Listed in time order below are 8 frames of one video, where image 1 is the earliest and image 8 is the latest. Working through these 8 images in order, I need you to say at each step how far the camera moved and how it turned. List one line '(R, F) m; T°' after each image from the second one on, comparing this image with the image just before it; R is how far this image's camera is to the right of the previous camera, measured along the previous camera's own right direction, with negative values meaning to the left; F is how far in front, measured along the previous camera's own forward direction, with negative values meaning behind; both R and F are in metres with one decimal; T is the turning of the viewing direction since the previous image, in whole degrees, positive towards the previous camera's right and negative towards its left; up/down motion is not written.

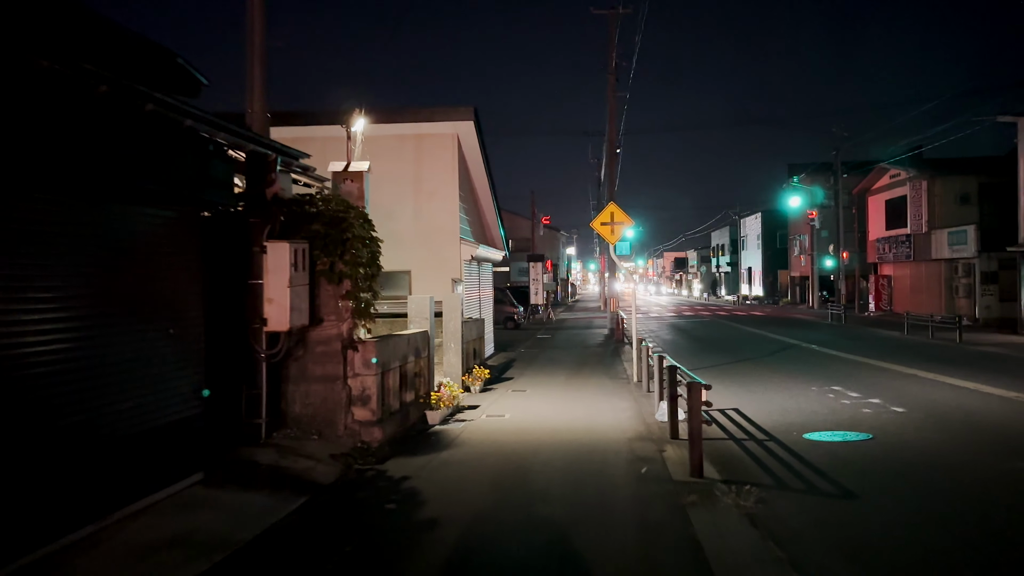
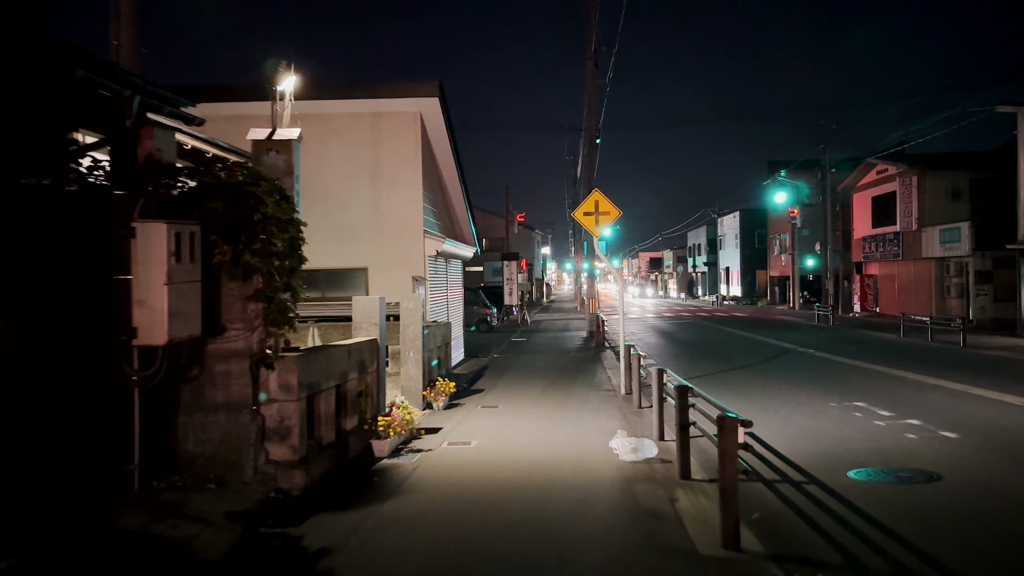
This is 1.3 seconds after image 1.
(+0.1, +1.9) m; +2°
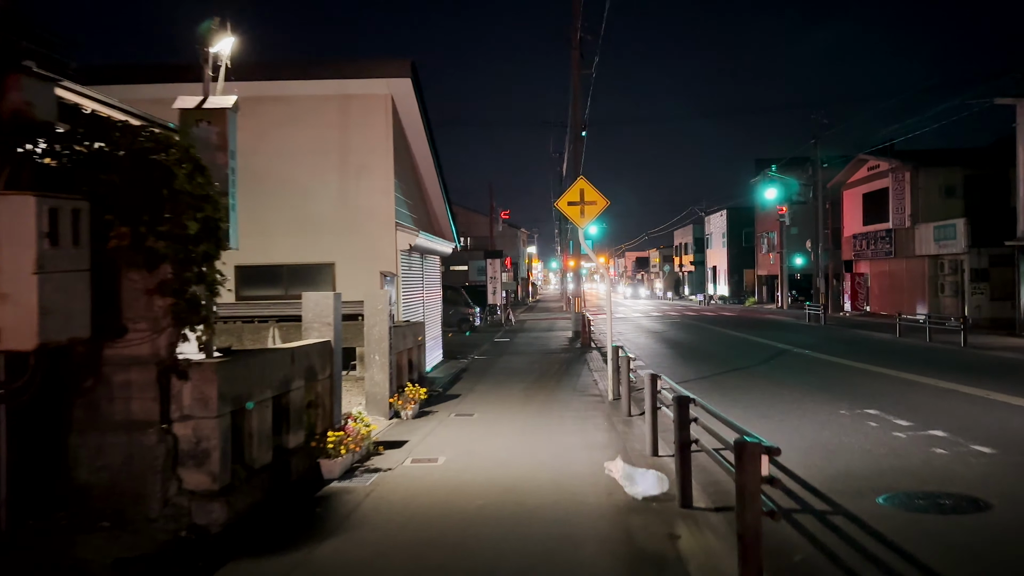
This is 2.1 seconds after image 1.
(+0.1, +1.1) m; +1°
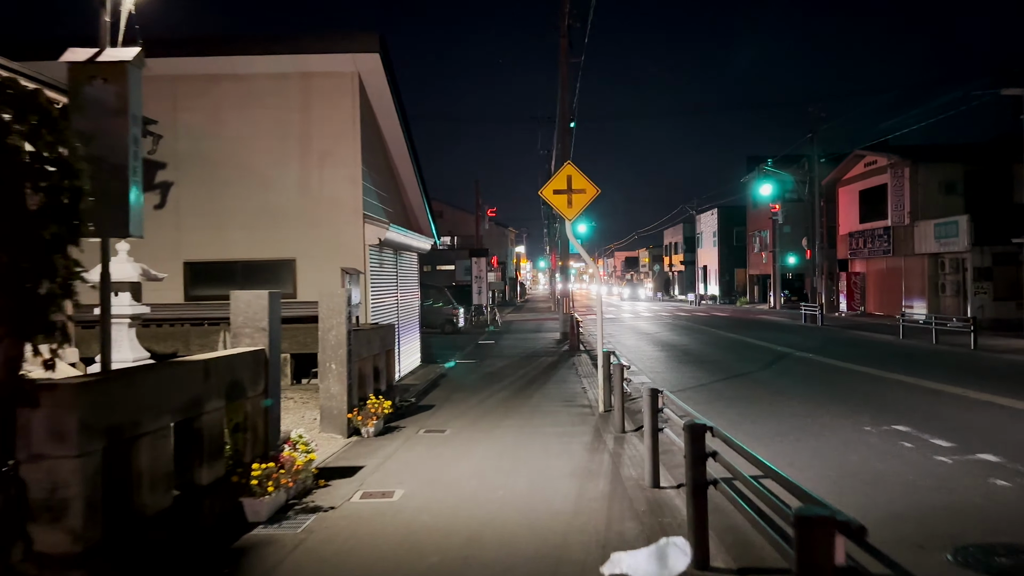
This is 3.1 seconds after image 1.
(+0.1, +1.3) m; +1°
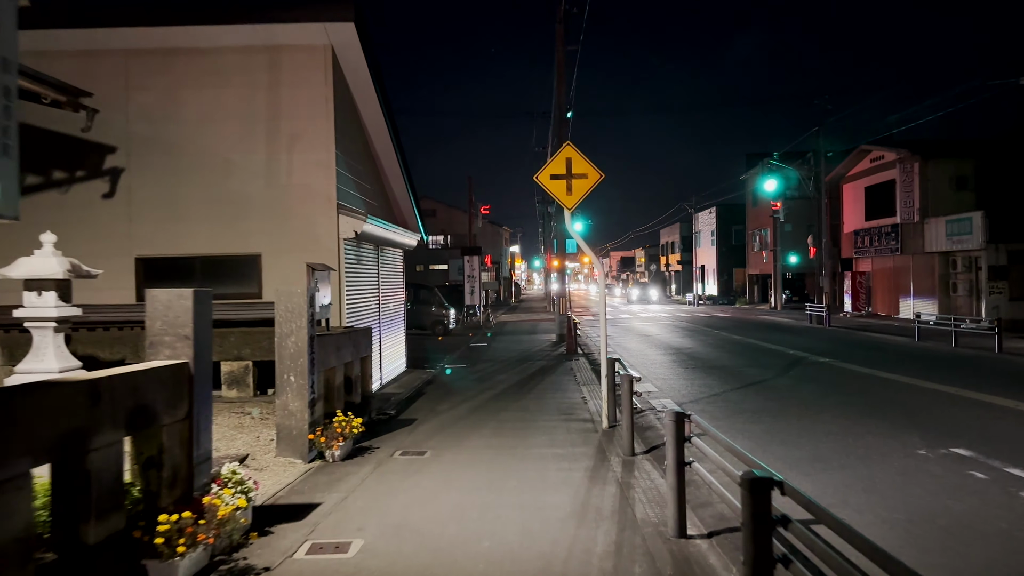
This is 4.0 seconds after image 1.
(0.0, +1.3) m; 0°
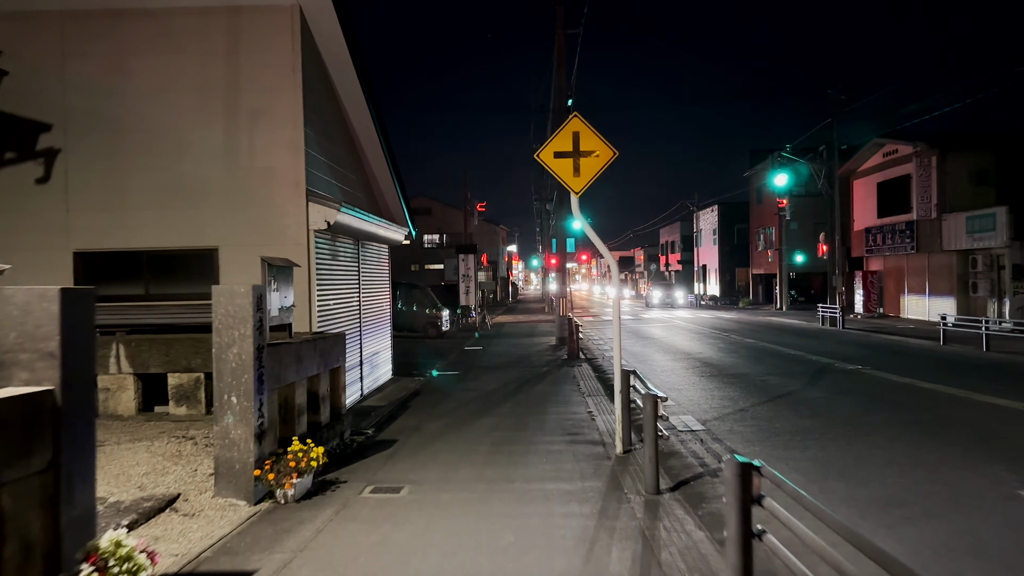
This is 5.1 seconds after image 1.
(0.0, +1.5) m; 0°
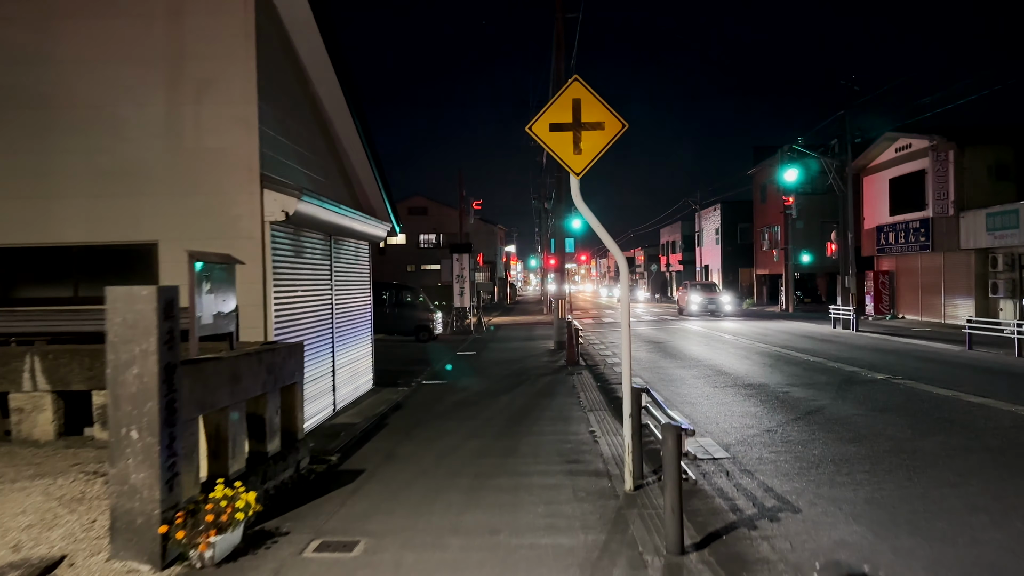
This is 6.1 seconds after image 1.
(+0.1, +1.3) m; 0°
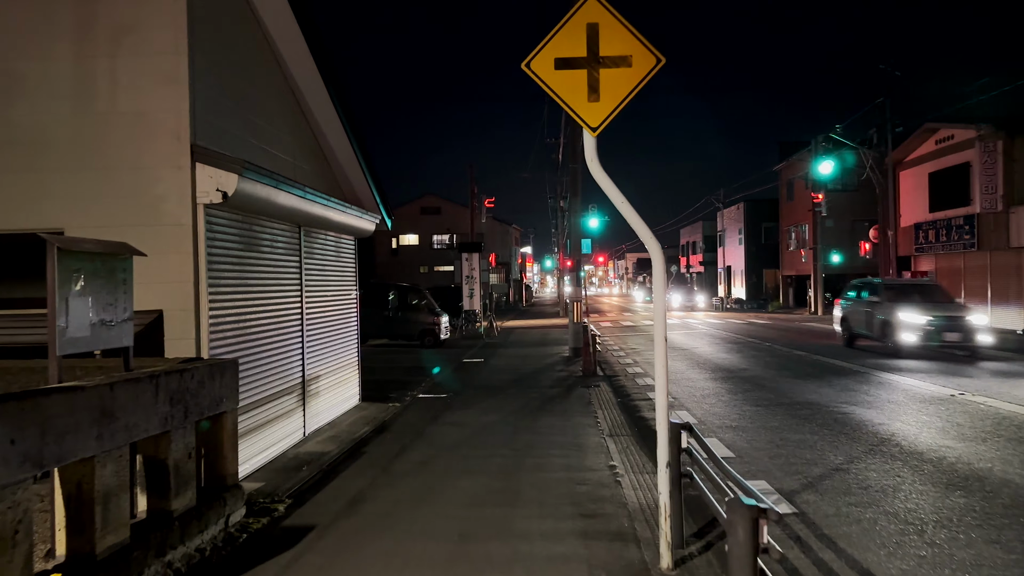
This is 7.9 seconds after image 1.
(+0.2, +1.7) m; -1°
